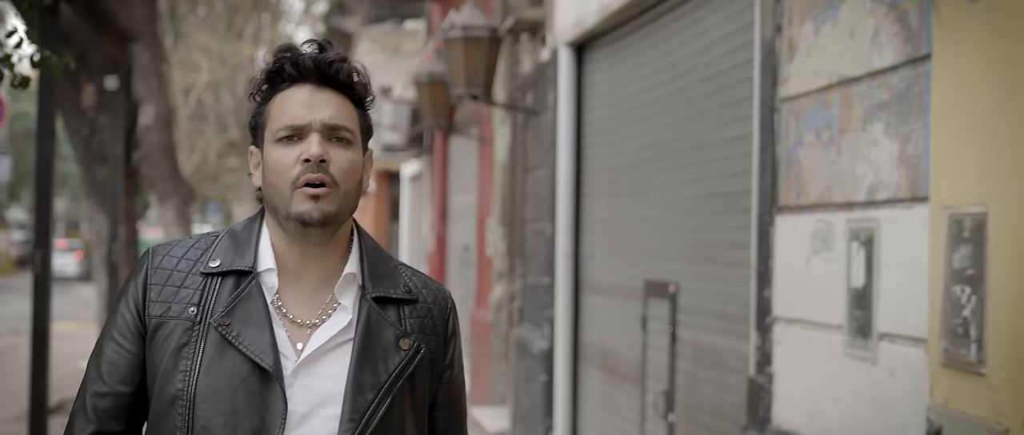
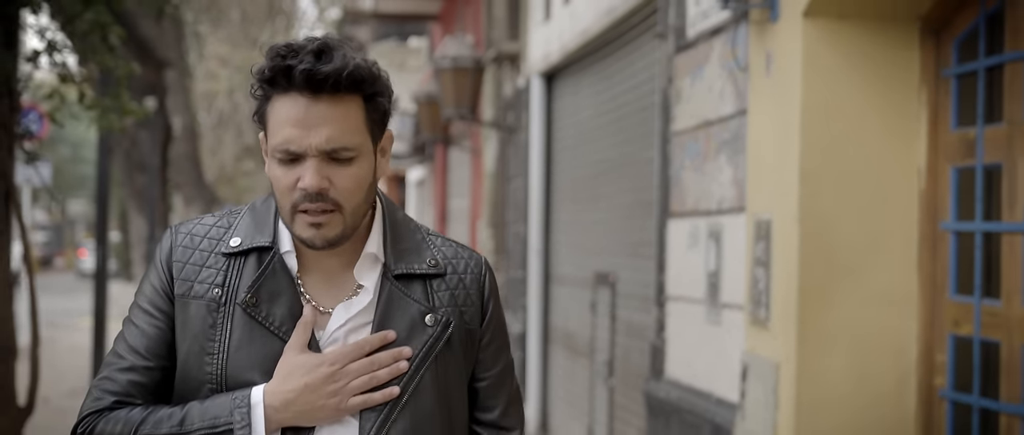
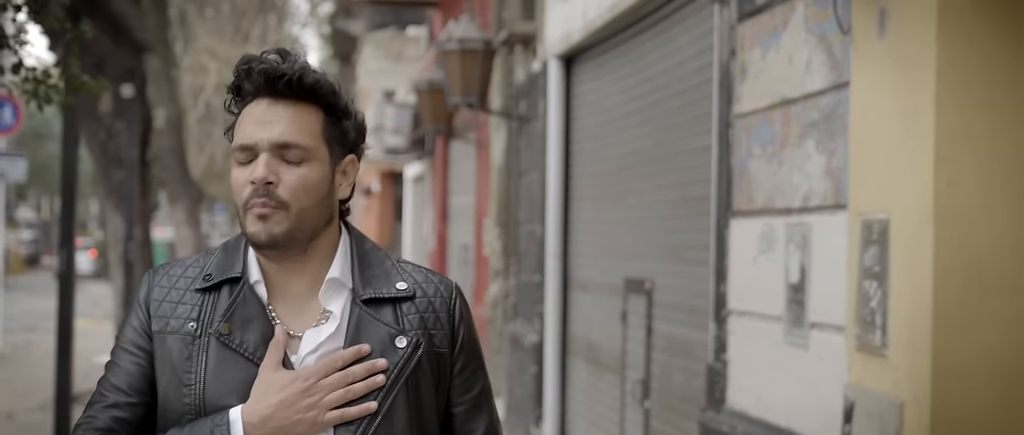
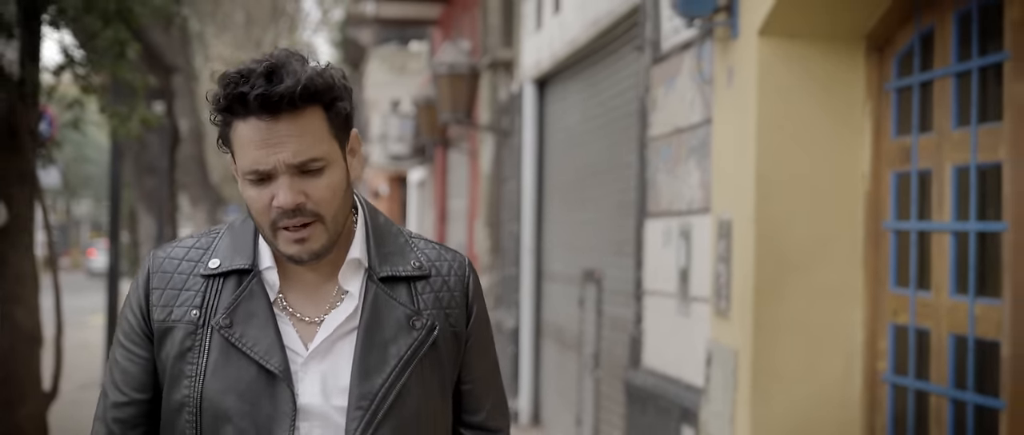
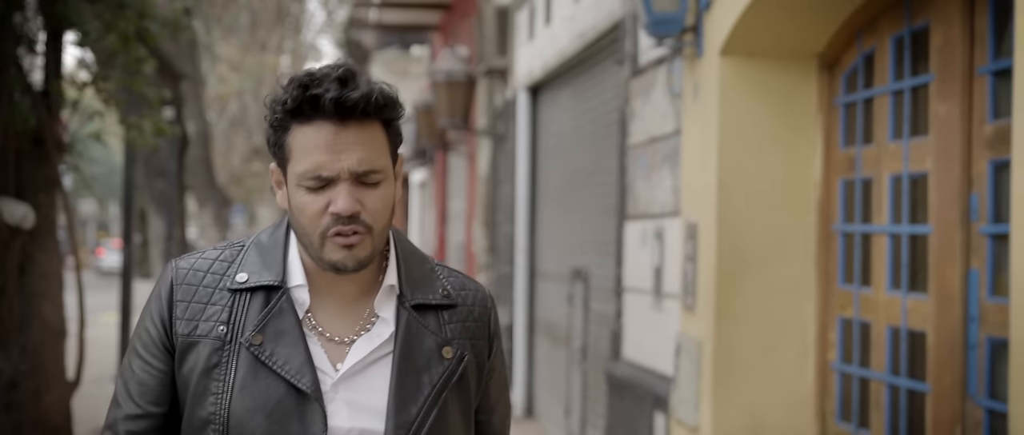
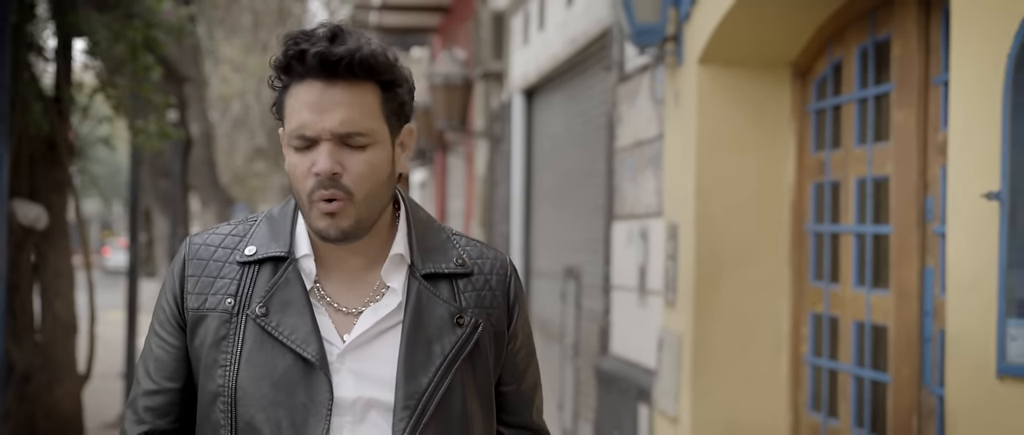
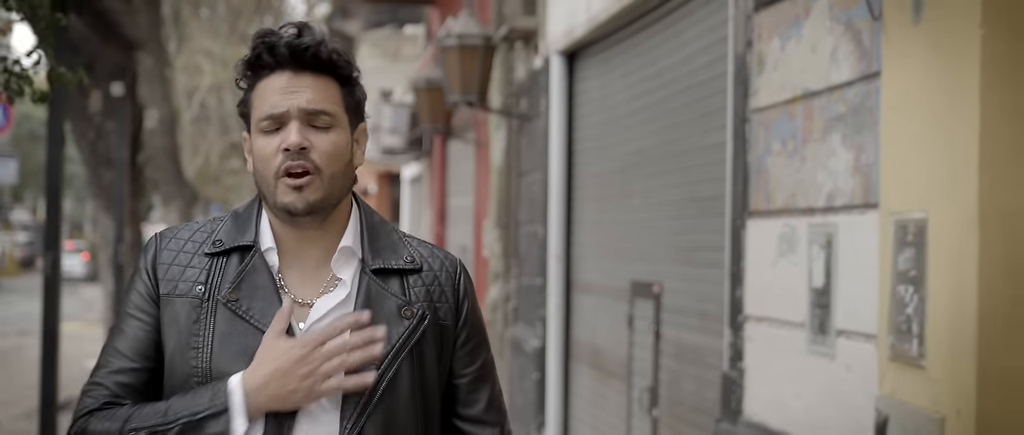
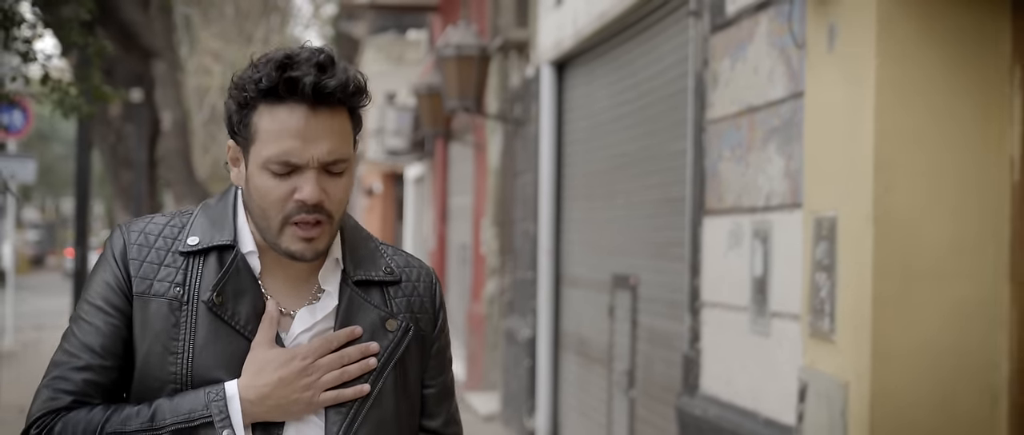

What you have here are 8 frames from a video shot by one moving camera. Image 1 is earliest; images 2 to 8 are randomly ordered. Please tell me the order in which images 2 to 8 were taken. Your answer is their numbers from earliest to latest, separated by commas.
7, 3, 8, 2, 4, 5, 6
